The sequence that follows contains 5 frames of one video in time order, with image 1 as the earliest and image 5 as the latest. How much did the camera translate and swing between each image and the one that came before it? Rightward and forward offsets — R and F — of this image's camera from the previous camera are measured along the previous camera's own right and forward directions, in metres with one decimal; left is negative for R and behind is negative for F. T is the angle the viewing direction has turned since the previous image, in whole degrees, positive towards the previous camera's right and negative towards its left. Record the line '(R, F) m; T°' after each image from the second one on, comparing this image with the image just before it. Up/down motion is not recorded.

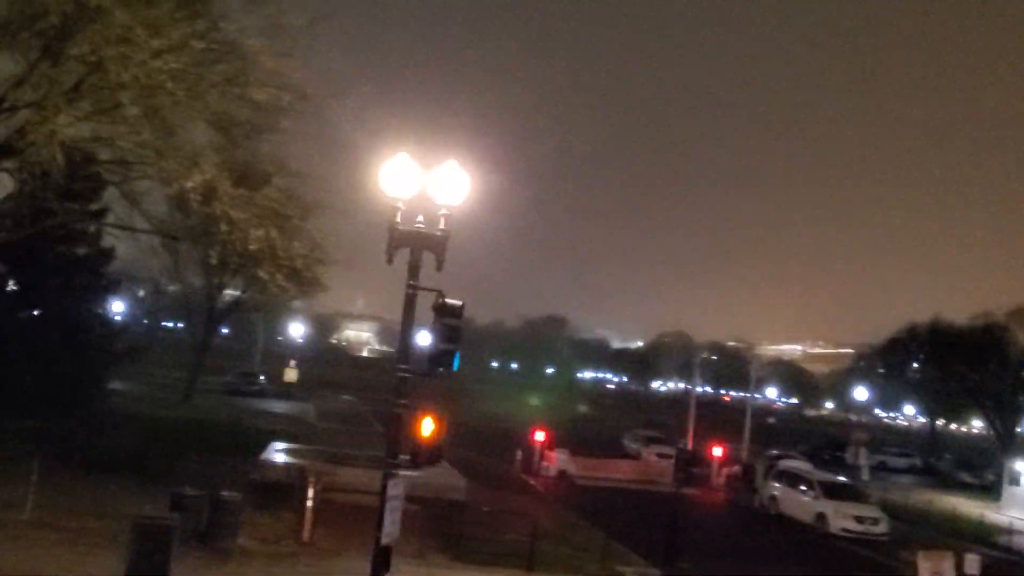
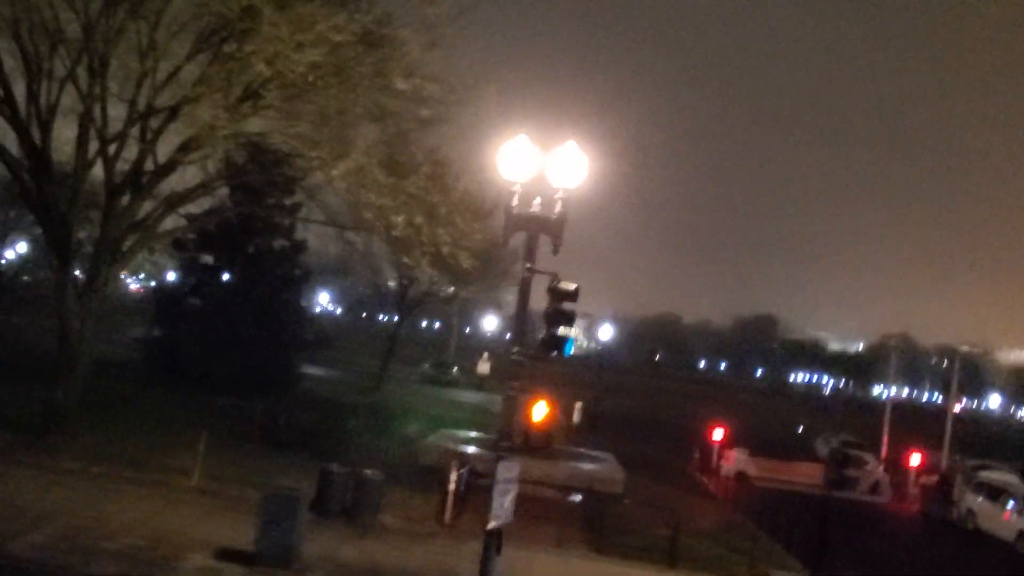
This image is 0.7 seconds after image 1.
(+1.3, +0.4) m; -12°
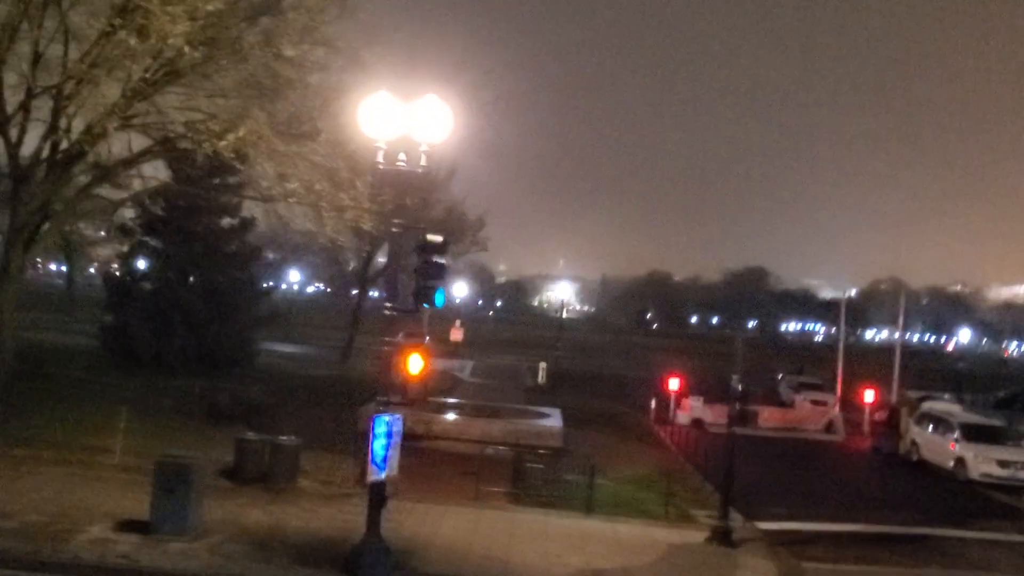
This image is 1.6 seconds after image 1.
(+1.8, -0.1) m; 0°
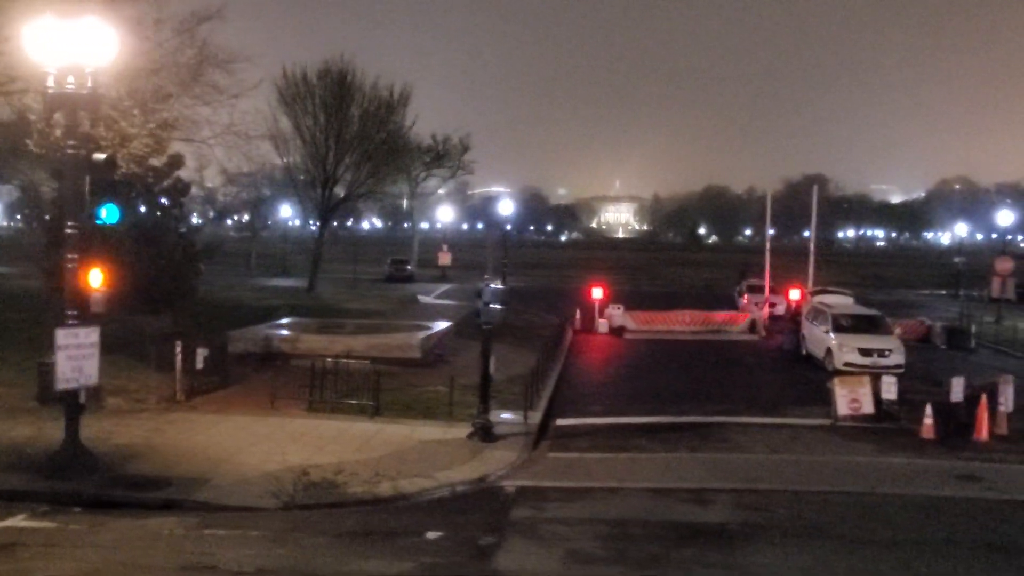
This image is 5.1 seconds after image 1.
(+5.9, -0.2) m; -4°
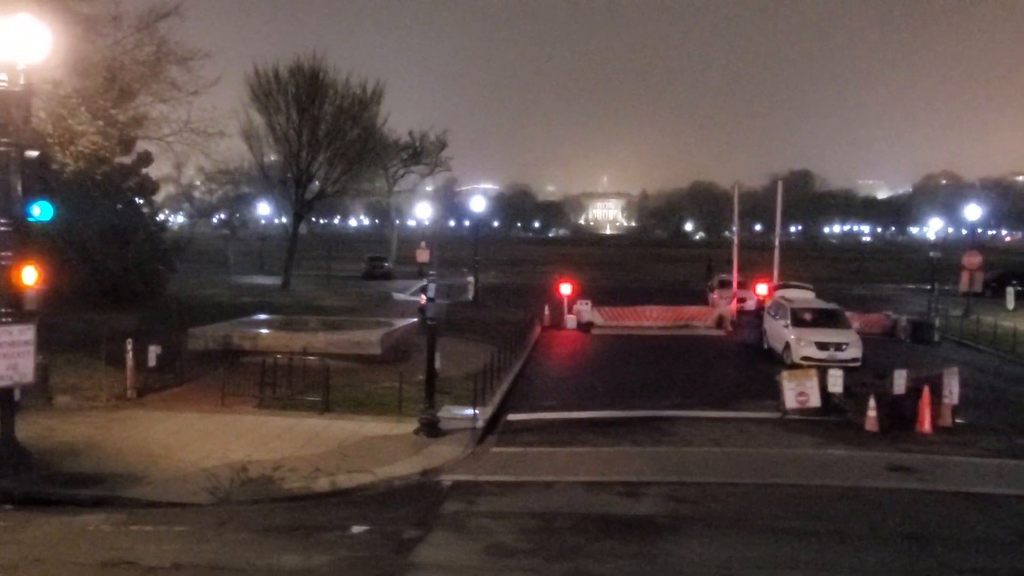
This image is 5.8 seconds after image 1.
(+0.8, -0.1) m; +1°
